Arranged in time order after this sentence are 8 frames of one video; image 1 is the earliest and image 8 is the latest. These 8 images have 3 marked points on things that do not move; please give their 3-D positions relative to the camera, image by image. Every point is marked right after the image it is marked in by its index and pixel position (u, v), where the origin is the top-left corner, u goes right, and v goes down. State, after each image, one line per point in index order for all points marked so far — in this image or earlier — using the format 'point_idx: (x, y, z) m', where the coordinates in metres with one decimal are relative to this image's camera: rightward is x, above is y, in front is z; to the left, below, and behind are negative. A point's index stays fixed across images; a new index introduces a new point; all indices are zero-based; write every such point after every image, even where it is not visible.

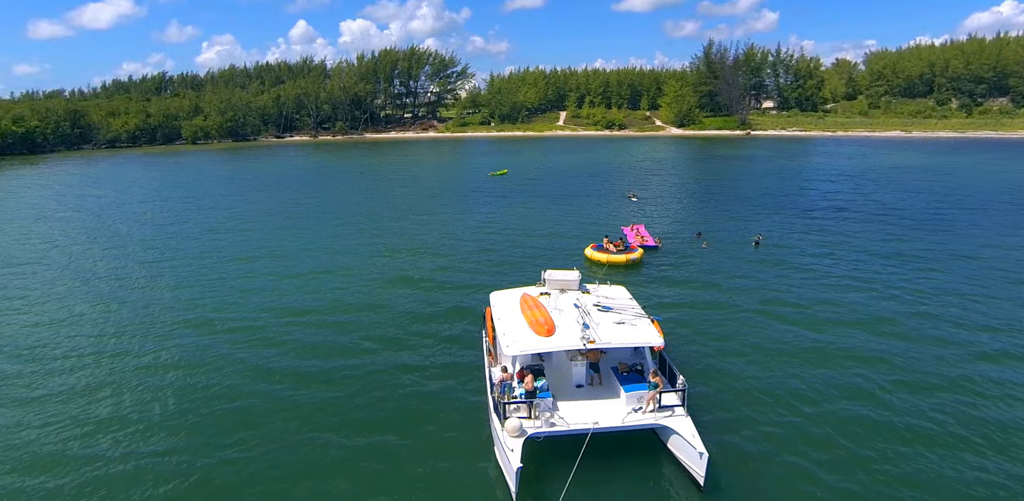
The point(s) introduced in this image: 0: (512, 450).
0: (-0.1, -5.9, +15.2) m
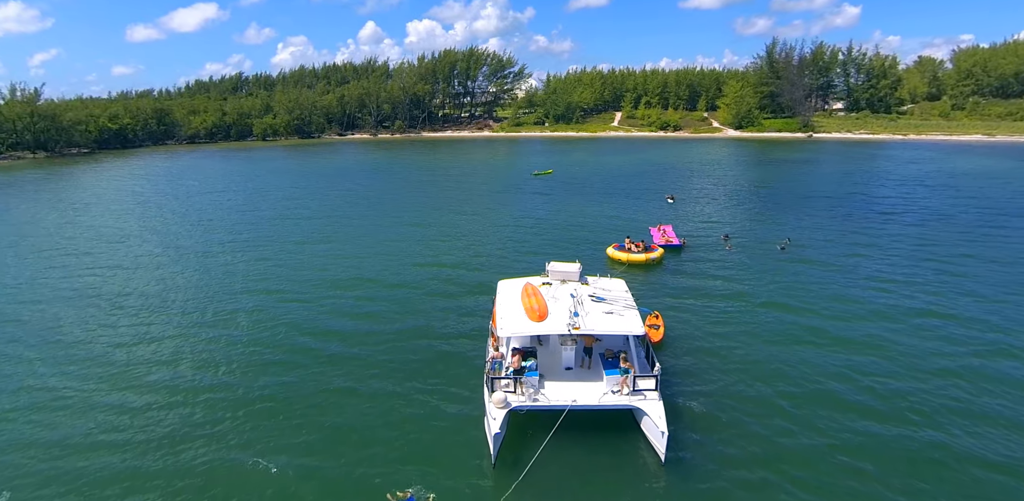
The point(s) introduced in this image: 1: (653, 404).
0: (-0.7, -5.7, +16.9) m
1: (+4.7, -5.3, +17.4) m
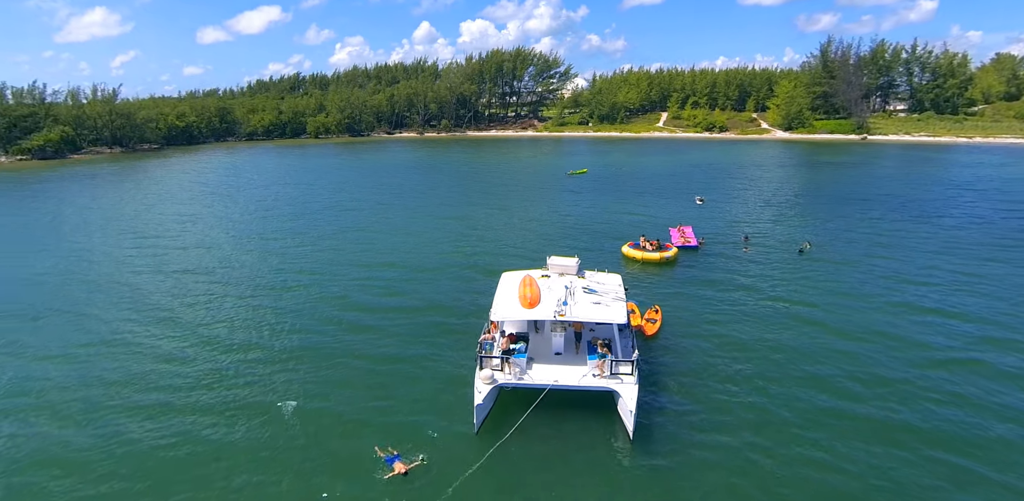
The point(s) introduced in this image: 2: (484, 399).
0: (-1.3, -5.3, +18.5) m
1: (+4.1, -5.1, +18.7) m
2: (-1.3, -5.6, +18.4) m
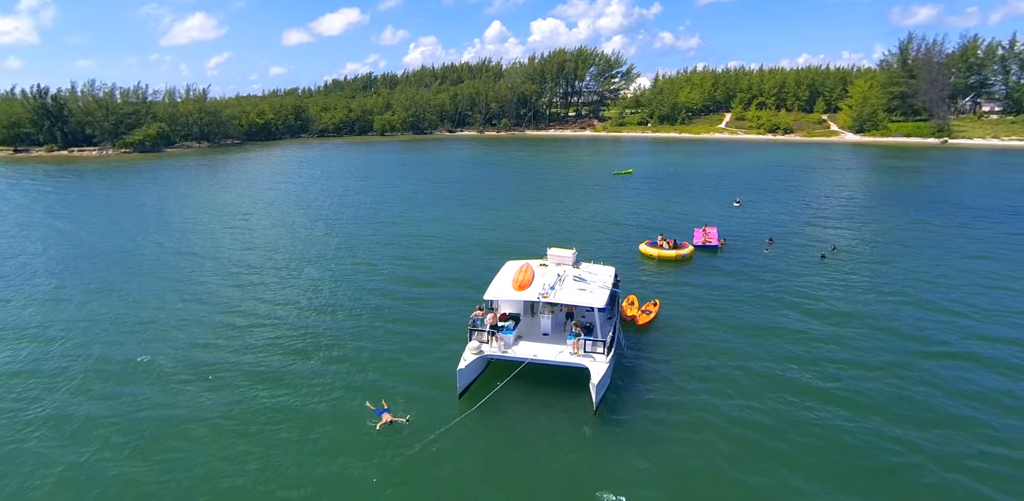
0: (-2.0, -4.7, +21.2) m
1: (+3.4, -4.7, +20.7) m
2: (-2.1, -5.0, +21.1) m
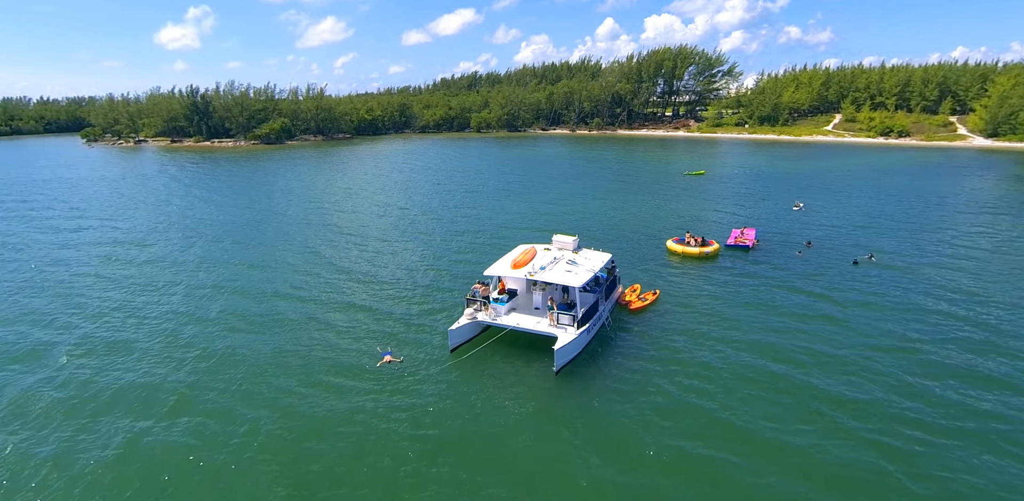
0: (-2.7, -3.6, +25.4) m
1: (+2.6, -4.0, +23.9) m
2: (-2.7, -3.9, +25.3) m
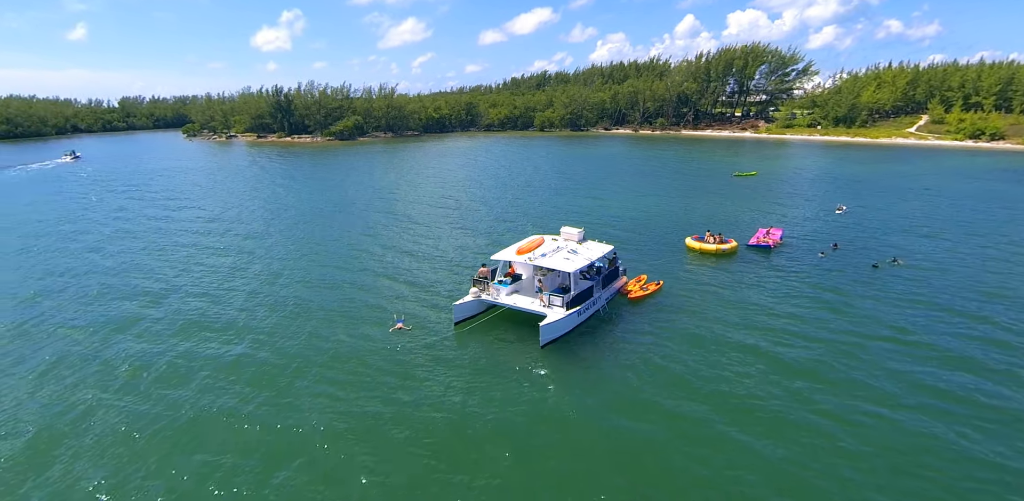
0: (-2.5, -2.7, +28.9) m
1: (+2.5, -3.3, +26.7) m
2: (-2.6, -3.0, +28.8) m
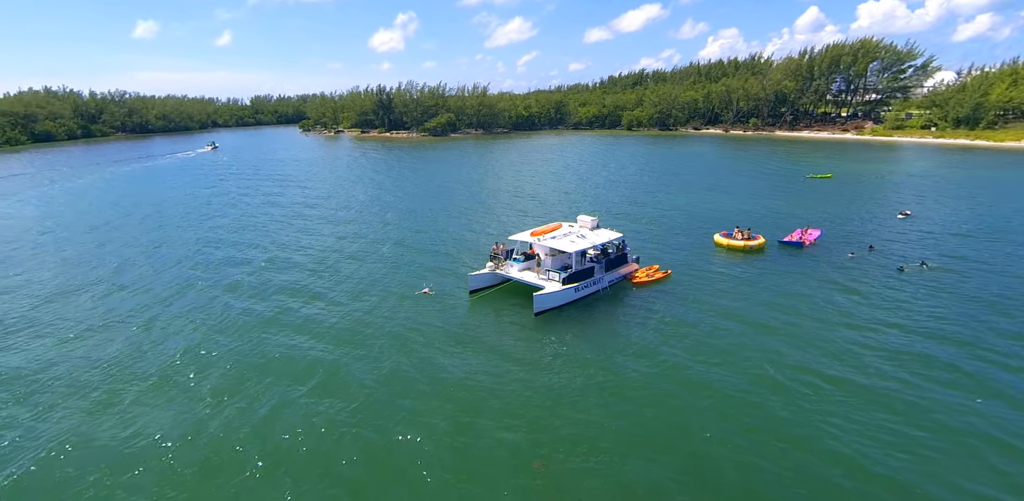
0: (-1.2, -1.3, +34.4) m
1: (+3.3, -2.1, +31.4) m
2: (-1.3, -1.6, +34.4) m
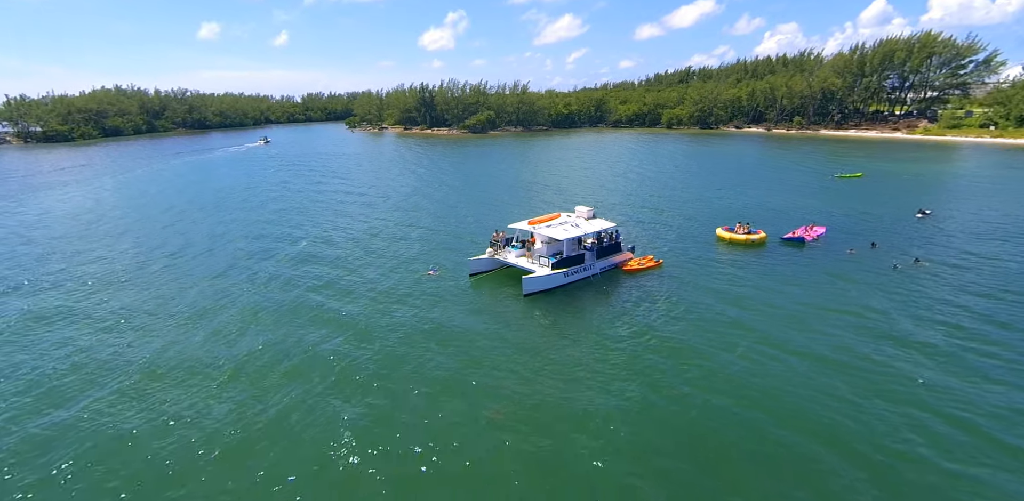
0: (-1.0, -0.3, +37.7) m
1: (+3.2, -1.3, +34.4) m
2: (-1.2, -0.6, +37.7) m
